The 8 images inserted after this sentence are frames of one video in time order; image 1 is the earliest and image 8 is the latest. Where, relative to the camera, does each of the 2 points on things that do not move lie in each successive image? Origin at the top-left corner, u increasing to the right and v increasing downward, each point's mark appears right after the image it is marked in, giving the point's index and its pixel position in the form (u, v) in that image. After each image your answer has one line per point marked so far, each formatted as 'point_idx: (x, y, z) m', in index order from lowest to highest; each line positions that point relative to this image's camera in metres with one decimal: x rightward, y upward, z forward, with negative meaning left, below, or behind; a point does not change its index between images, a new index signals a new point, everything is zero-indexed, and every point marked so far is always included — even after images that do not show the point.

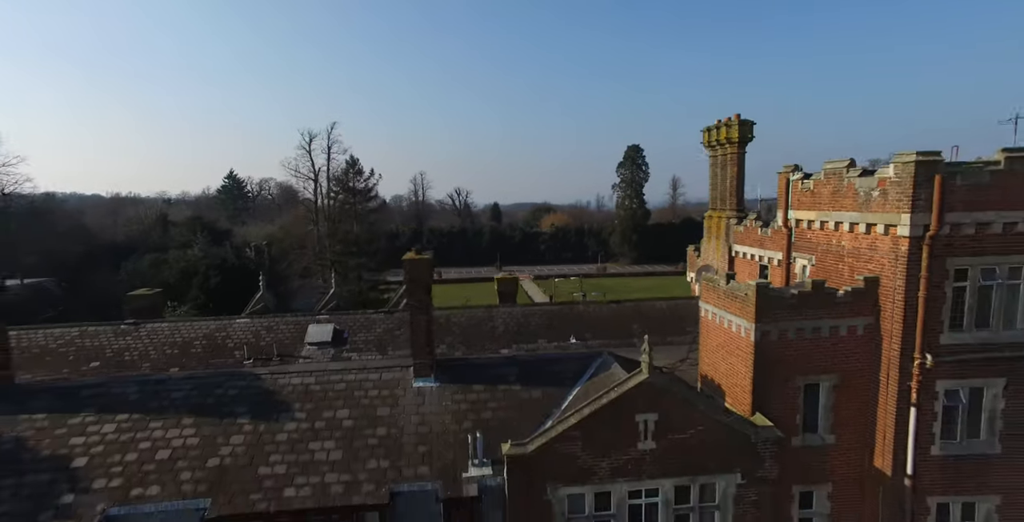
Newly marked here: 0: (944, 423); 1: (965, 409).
0: (+8.3, -3.1, +11.5) m
1: (+8.6, -2.8, +11.5) m
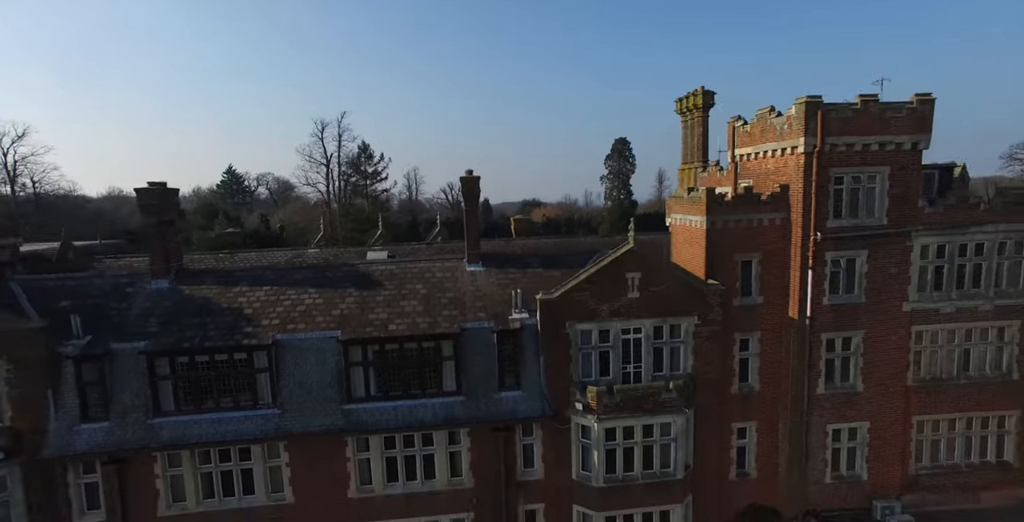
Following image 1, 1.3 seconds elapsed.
0: (+9.1, -0.6, +17.1) m
1: (+9.4, -0.3, +17.1) m
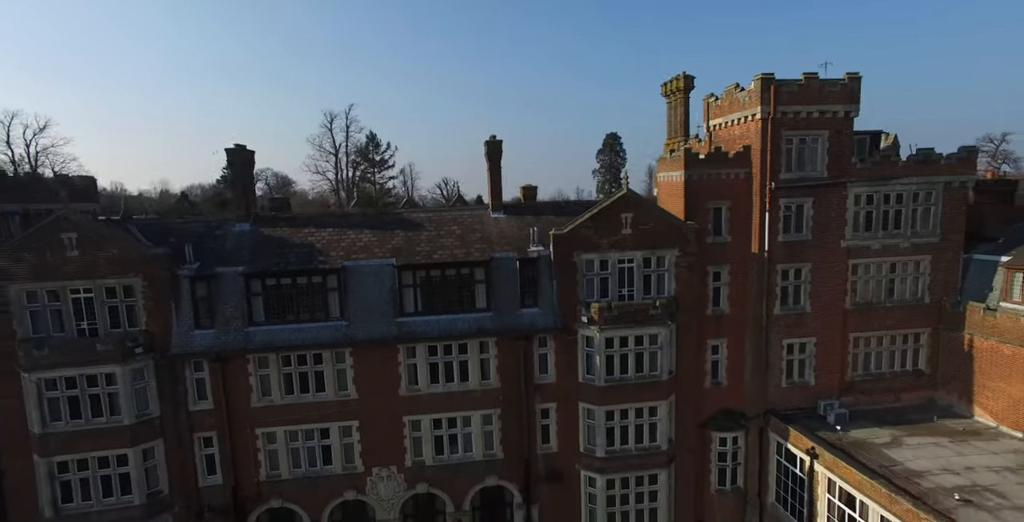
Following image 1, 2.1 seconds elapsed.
0: (+9.7, +1.4, +21.4) m
1: (+10.1, +1.6, +21.4) m
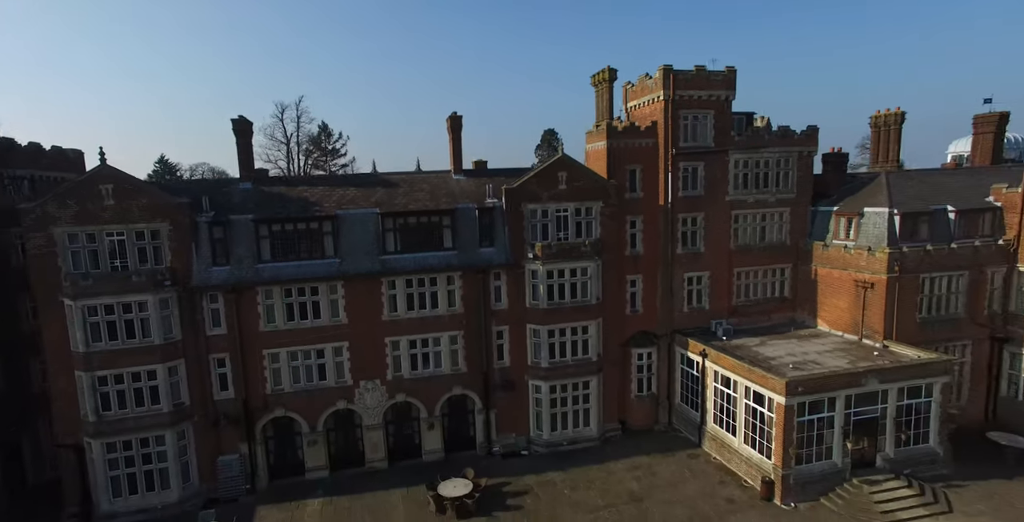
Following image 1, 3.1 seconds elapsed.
0: (+7.9, +3.7, +27.6) m
1: (+8.2, +3.9, +27.7) m
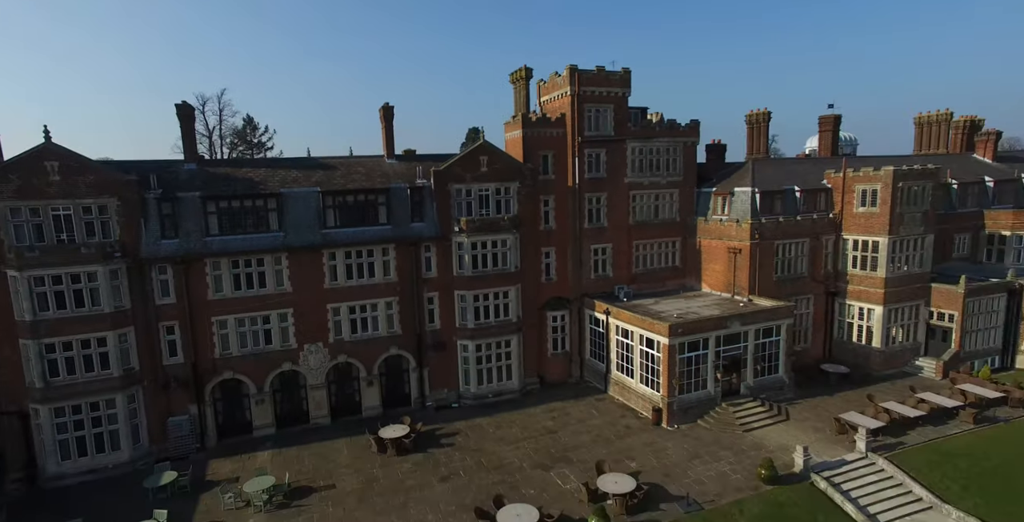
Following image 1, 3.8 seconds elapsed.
0: (+4.1, +5.1, +32.0) m
1: (+4.4, +5.4, +32.1) m
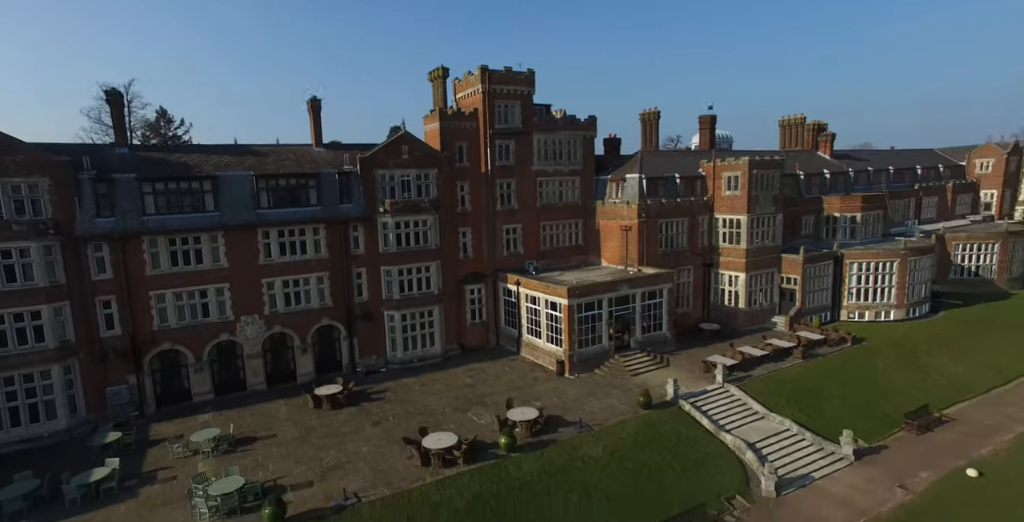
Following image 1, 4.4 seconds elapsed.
0: (-0.8, +6.4, +36.2) m
1: (-0.5, +6.7, +36.3) m
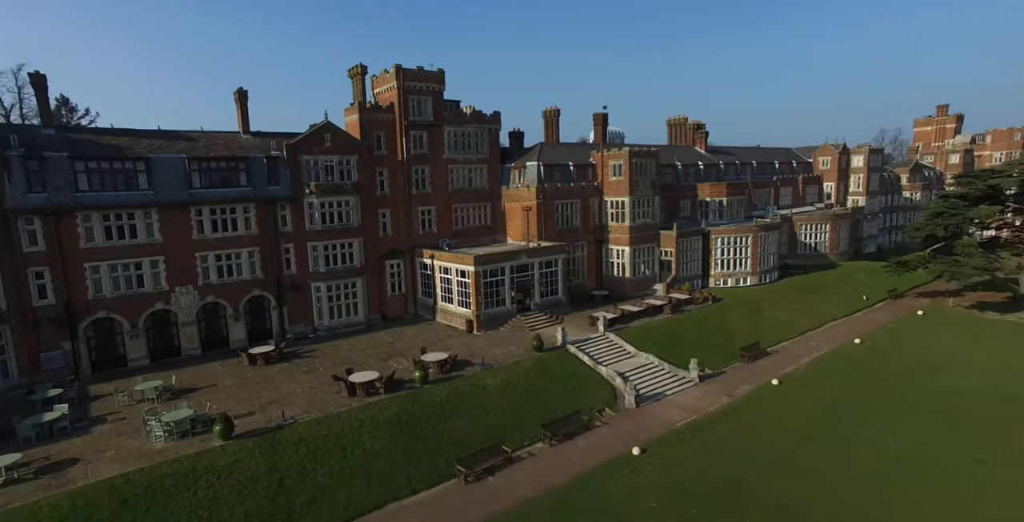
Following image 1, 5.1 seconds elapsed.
0: (-6.7, +7.9, +40.7) m
1: (-6.4, +8.2, +40.8) m
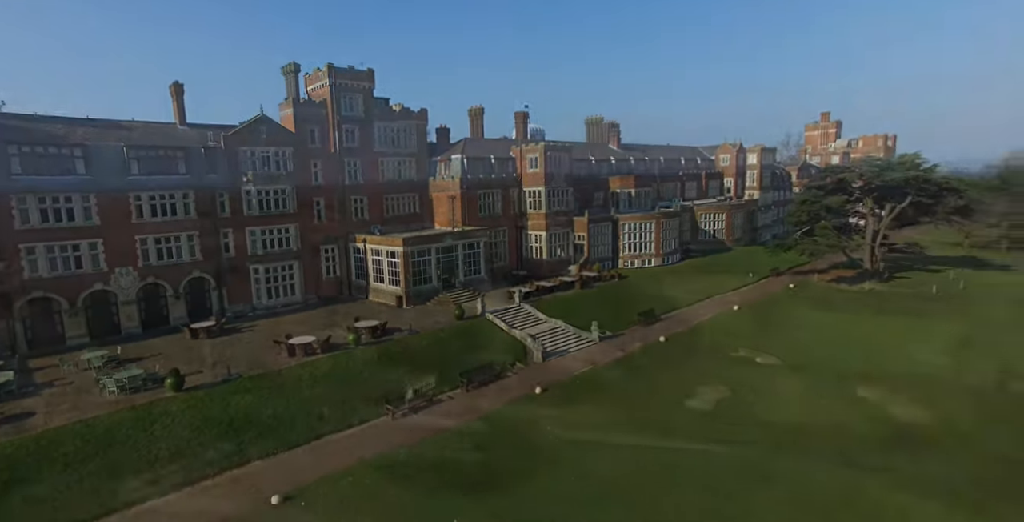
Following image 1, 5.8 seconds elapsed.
0: (-12.2, +9.1, +43.9) m
1: (-11.9, +9.4, +44.1) m
